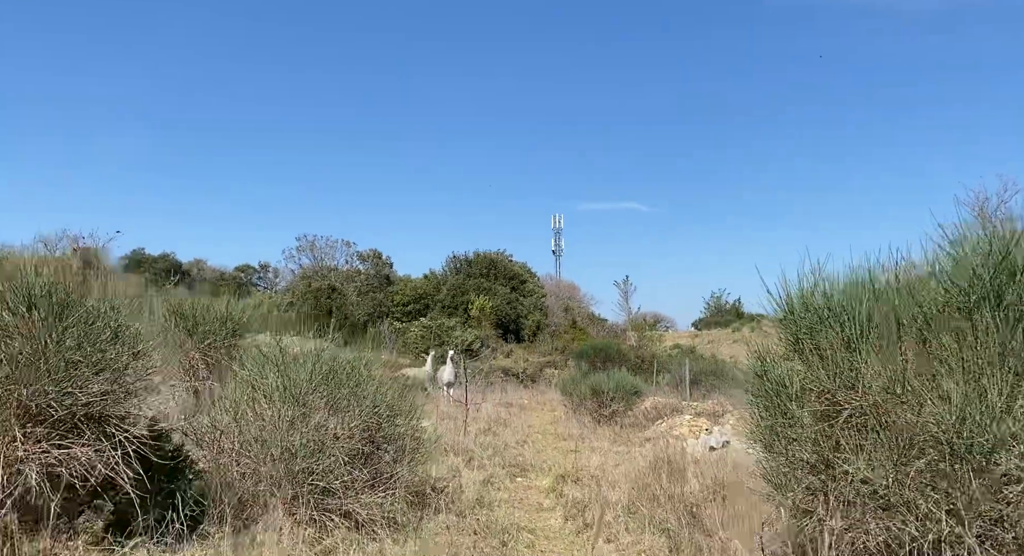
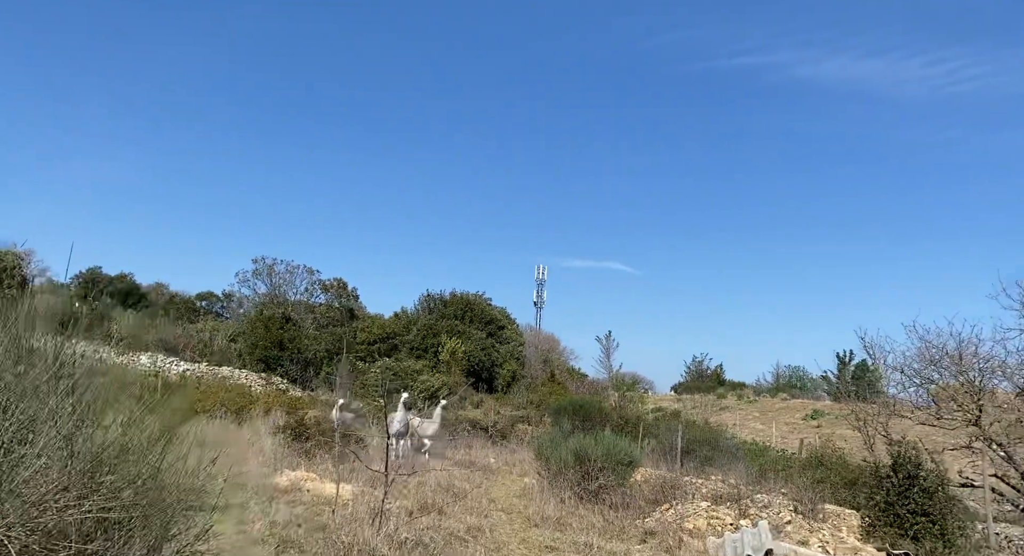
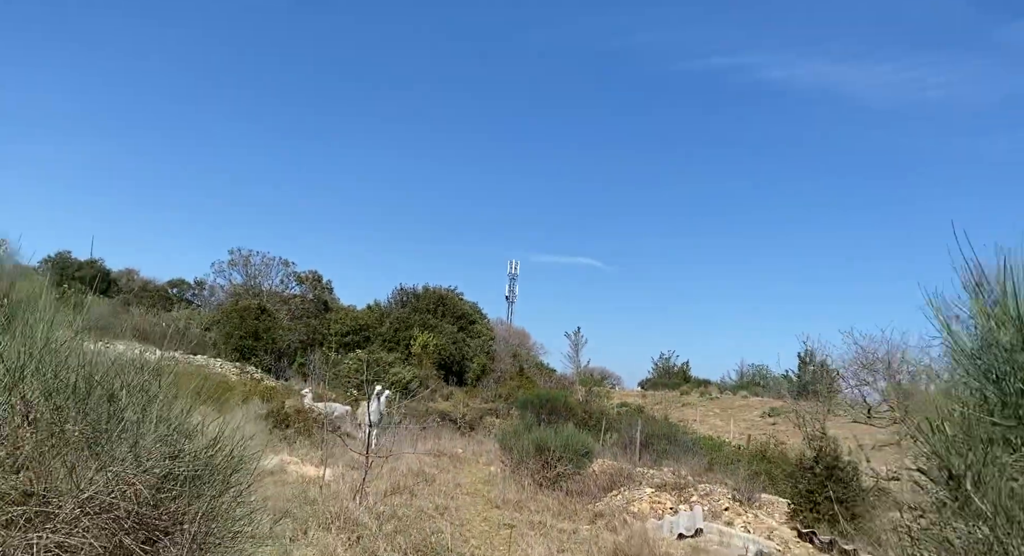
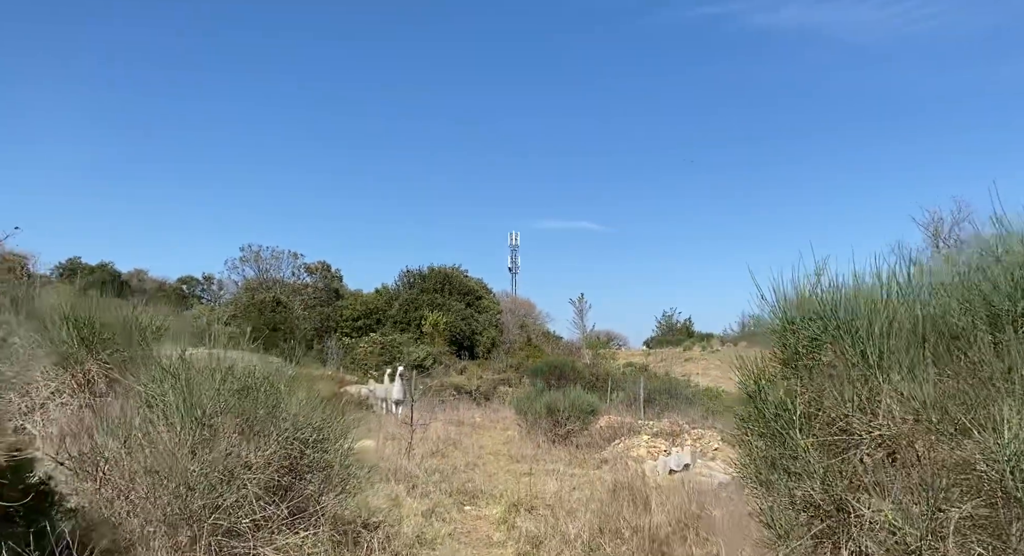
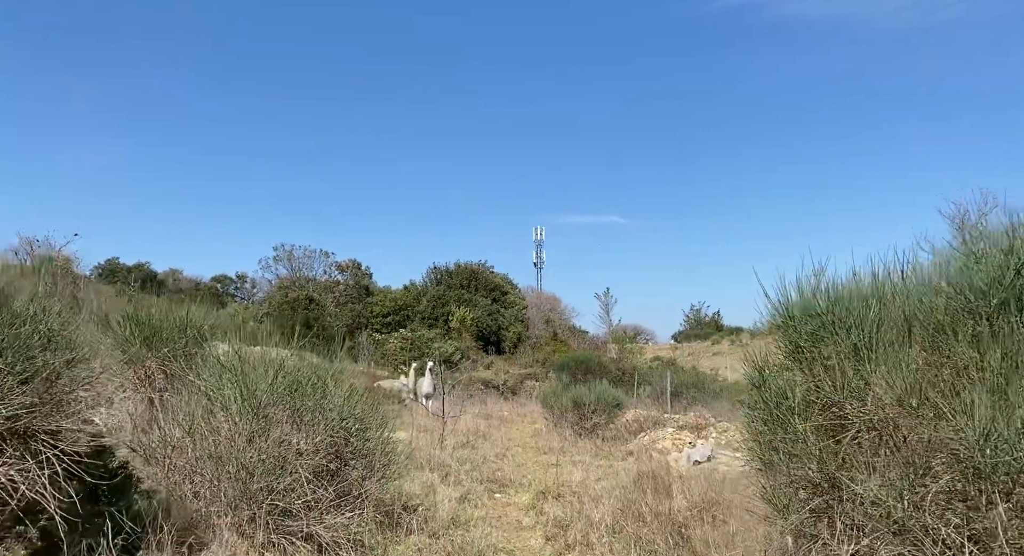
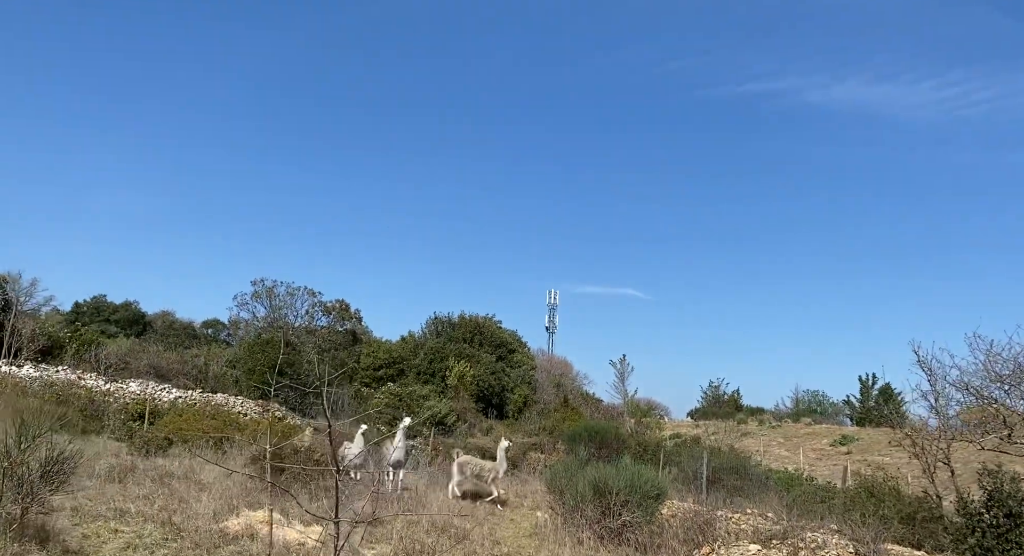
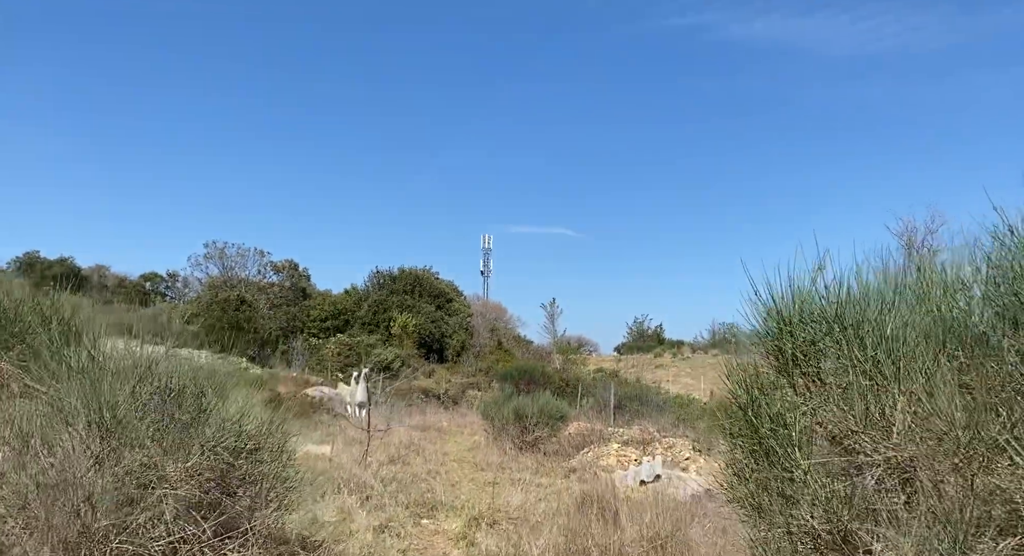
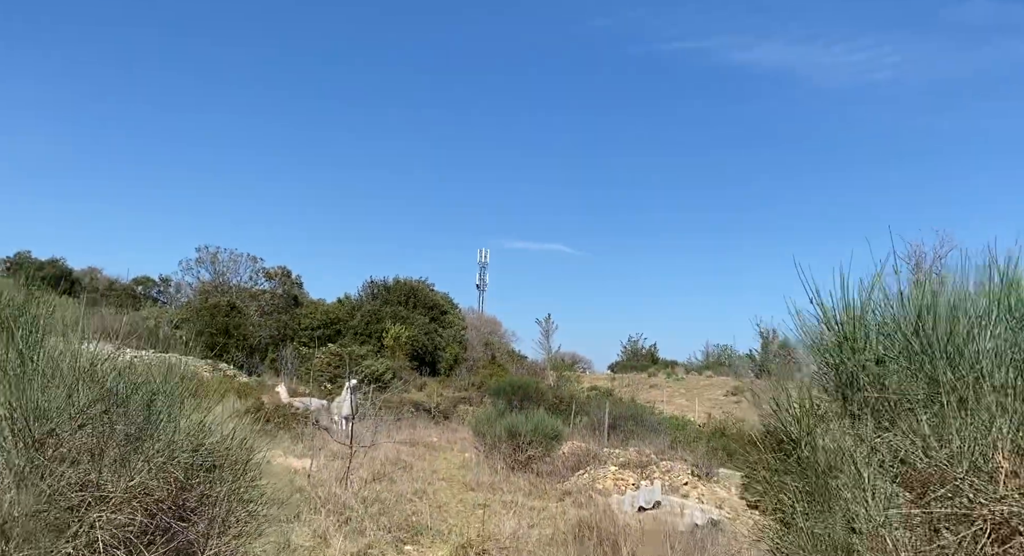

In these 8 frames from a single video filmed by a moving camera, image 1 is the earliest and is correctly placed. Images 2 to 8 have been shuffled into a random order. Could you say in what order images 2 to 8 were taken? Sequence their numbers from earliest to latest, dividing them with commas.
5, 4, 7, 8, 3, 2, 6
